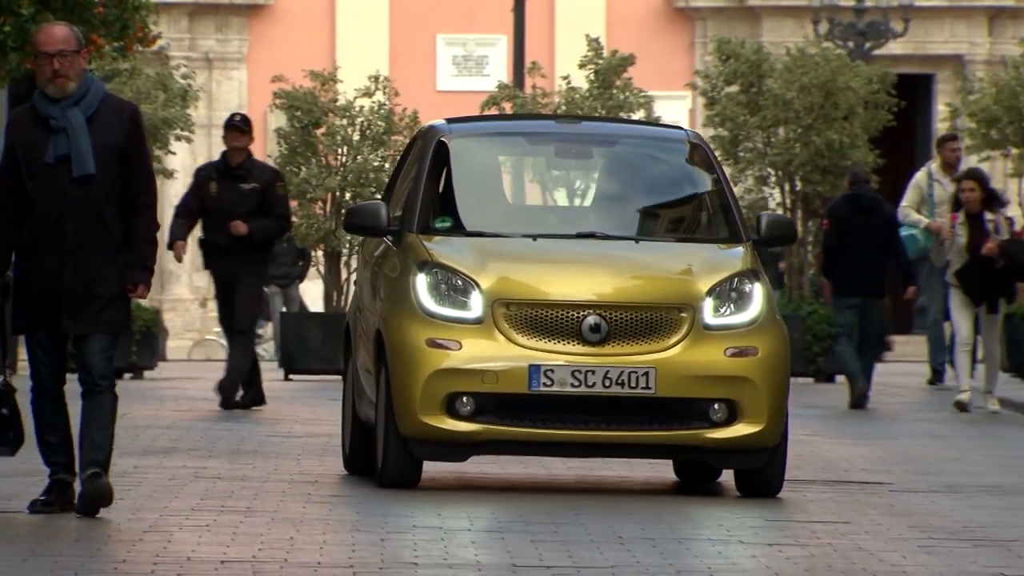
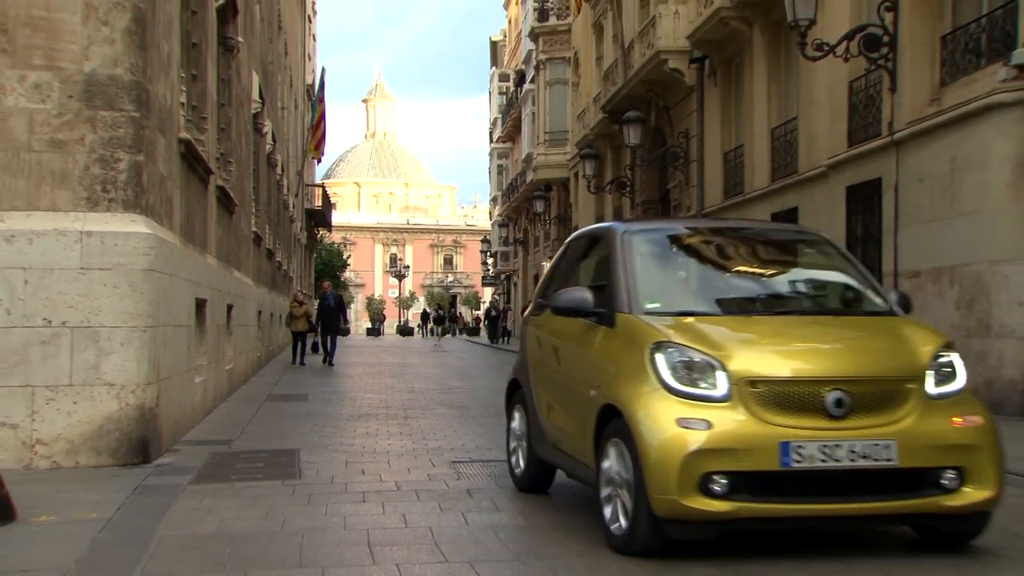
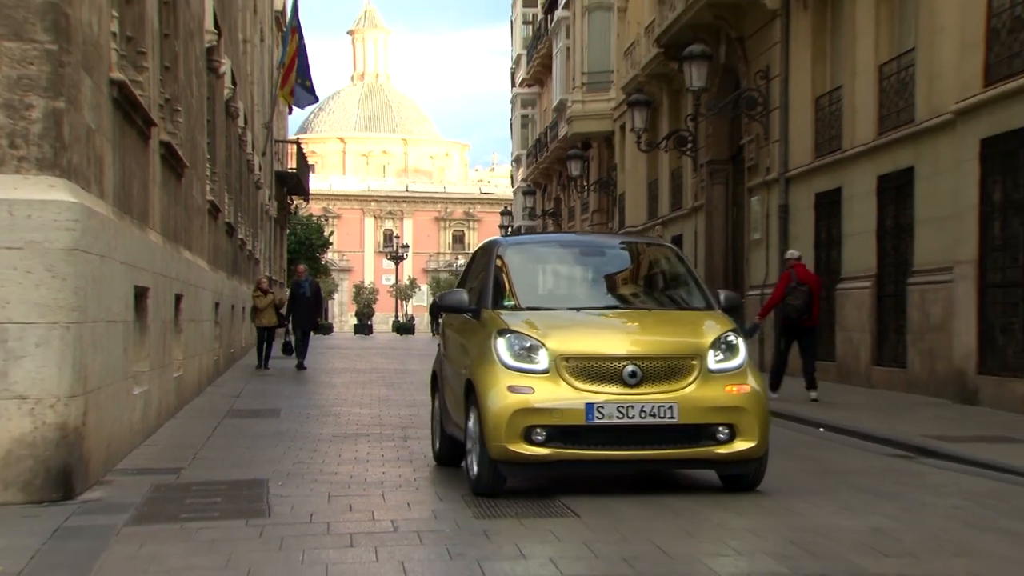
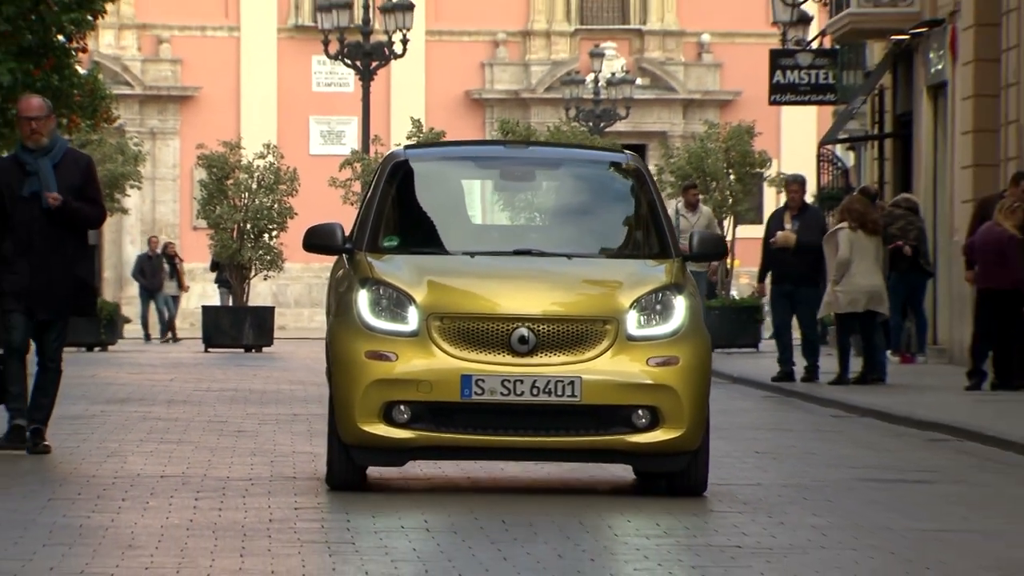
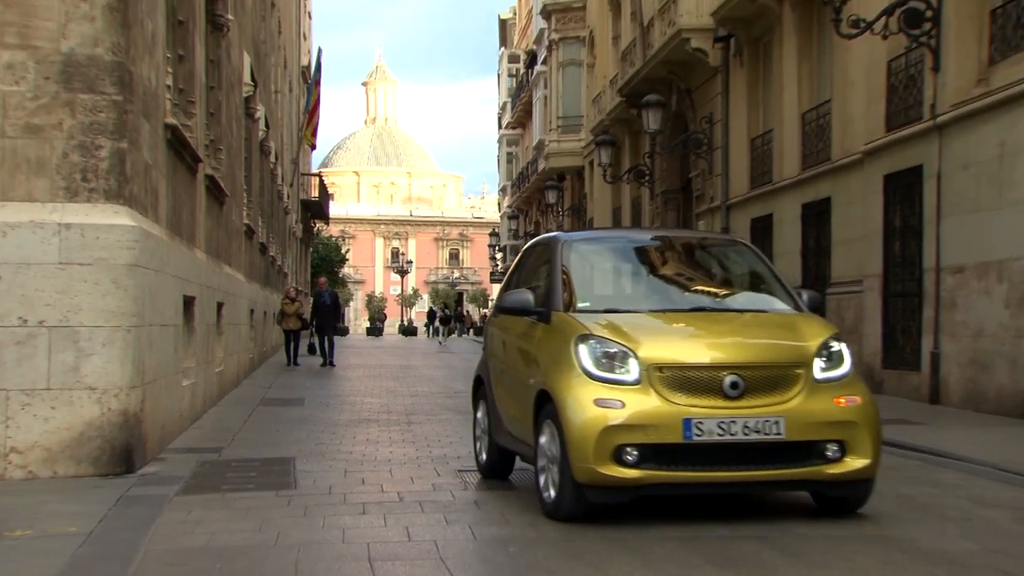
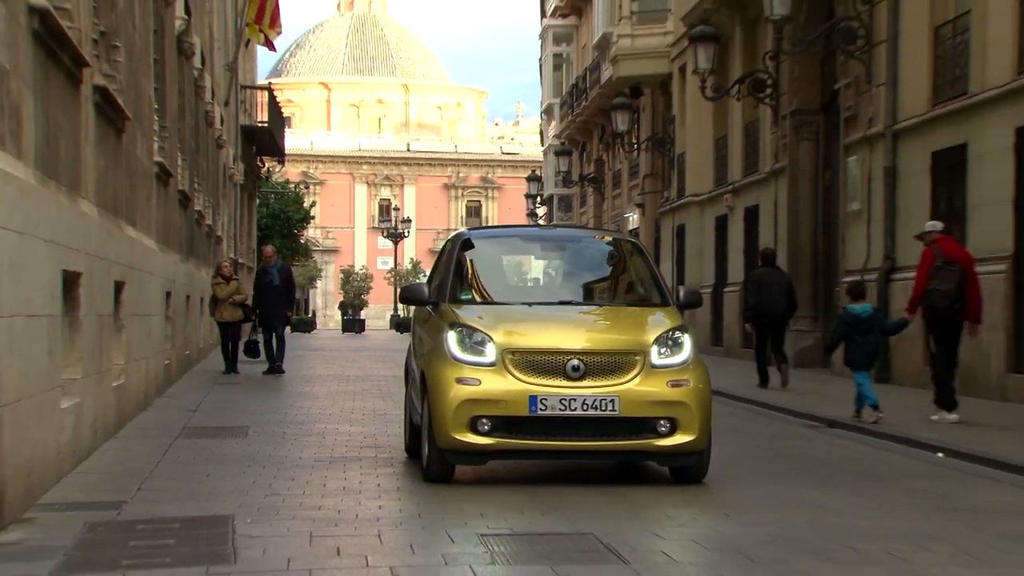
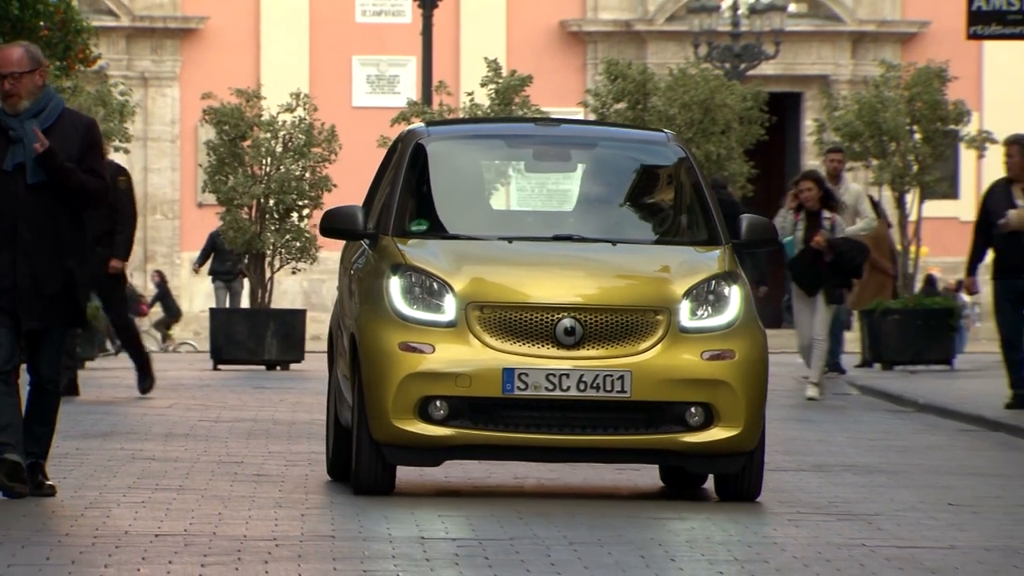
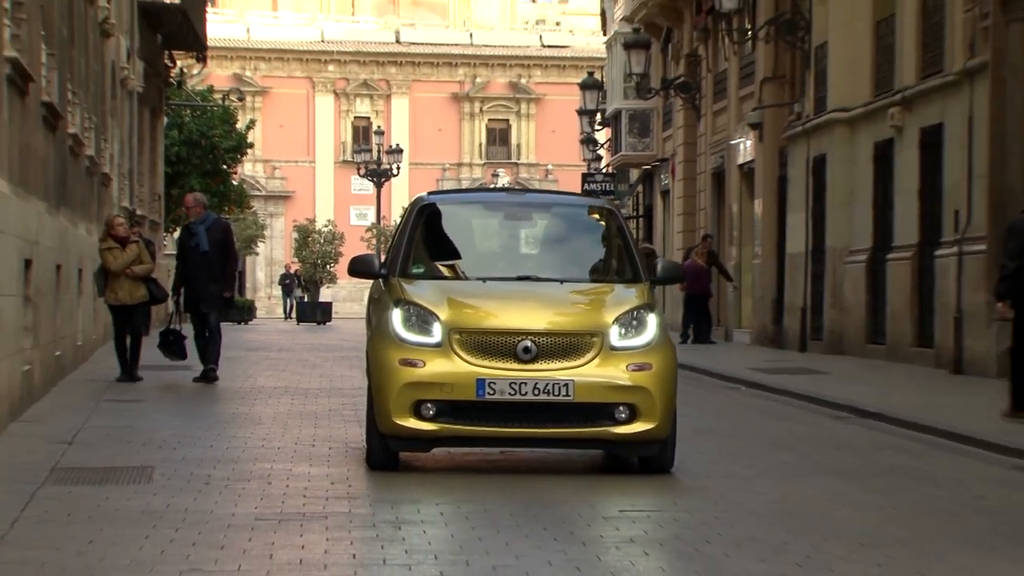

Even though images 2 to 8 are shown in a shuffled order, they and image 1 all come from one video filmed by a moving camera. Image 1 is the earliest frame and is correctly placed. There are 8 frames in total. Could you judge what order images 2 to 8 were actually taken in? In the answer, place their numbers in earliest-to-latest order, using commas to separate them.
7, 4, 8, 6, 3, 5, 2
